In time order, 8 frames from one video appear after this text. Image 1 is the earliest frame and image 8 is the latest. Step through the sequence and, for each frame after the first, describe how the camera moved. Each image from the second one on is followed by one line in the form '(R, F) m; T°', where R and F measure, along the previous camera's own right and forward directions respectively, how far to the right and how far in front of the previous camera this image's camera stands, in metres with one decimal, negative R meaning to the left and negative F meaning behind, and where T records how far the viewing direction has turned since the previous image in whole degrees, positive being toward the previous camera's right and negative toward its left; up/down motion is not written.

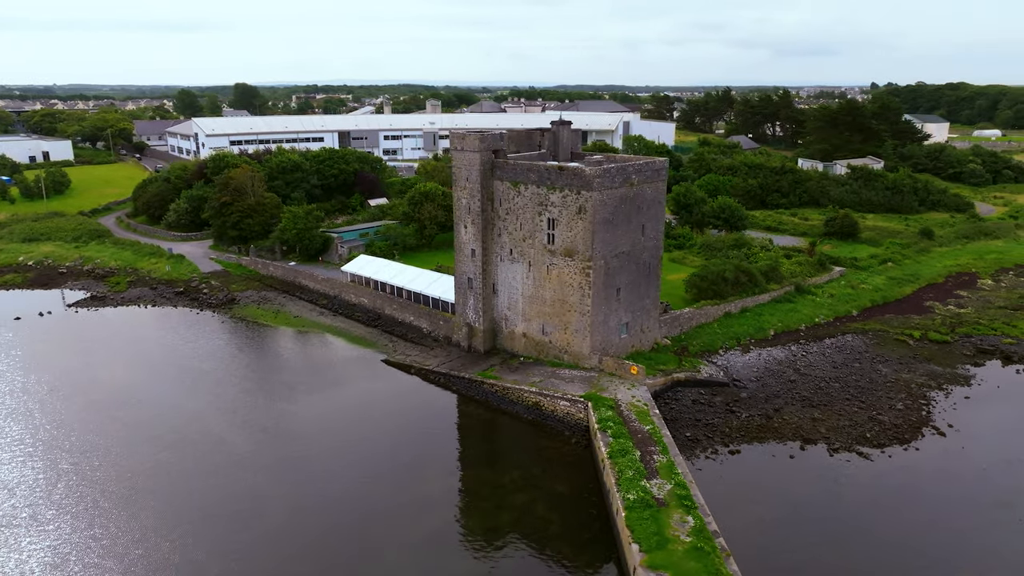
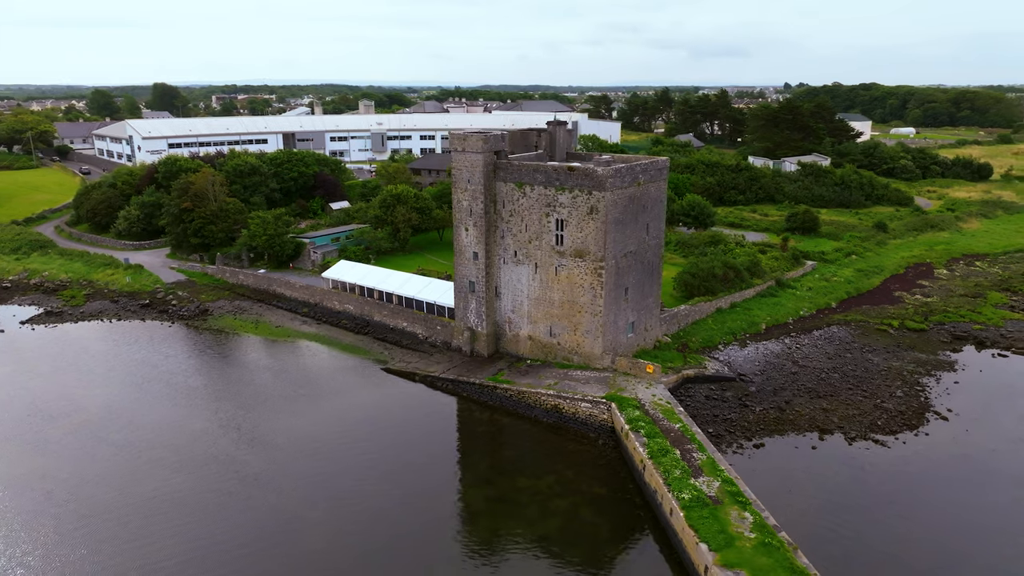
(-3.0, +0.5) m; +6°
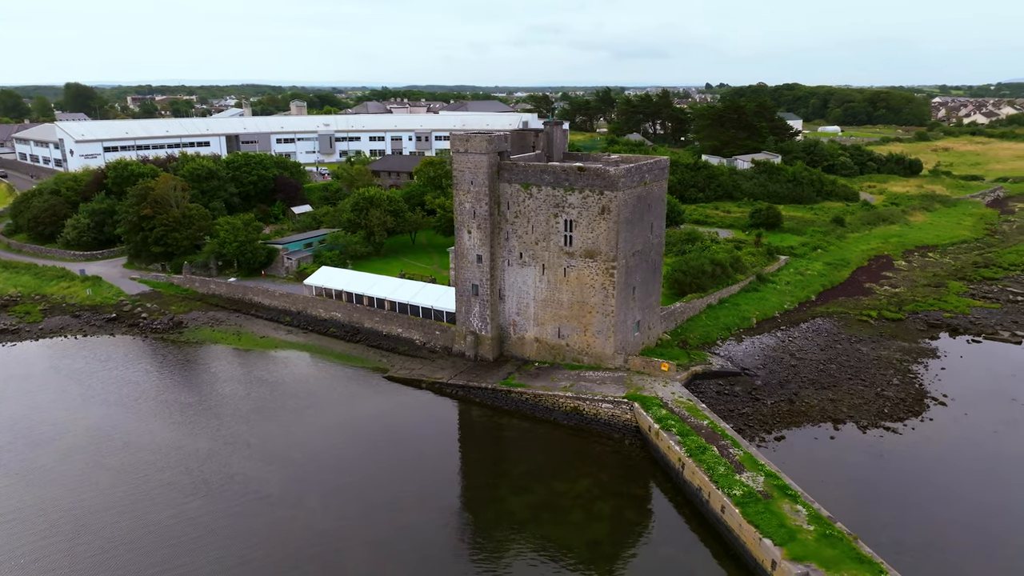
(-3.0, +0.5) m; +5°
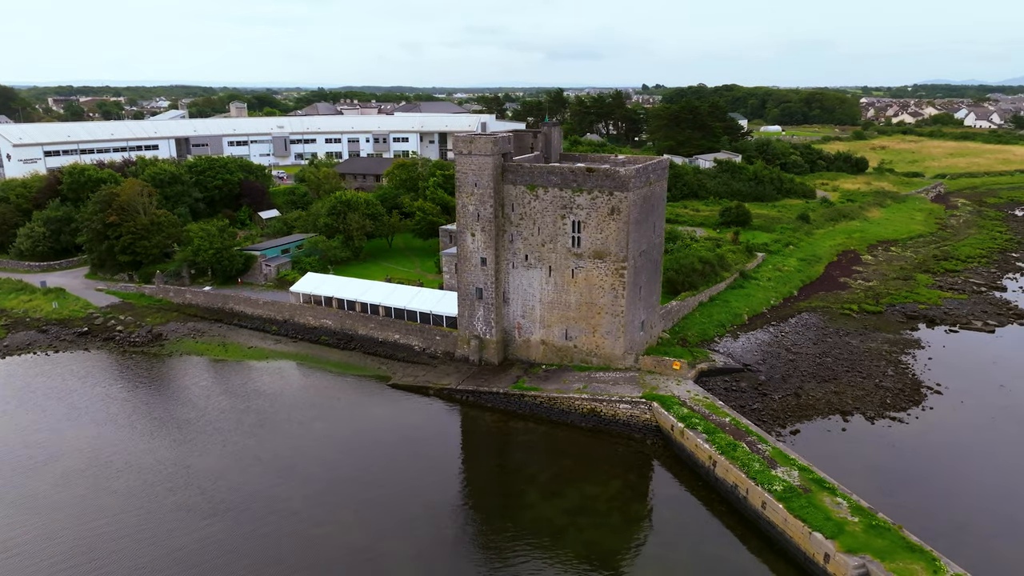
(-2.5, +0.4) m; +5°
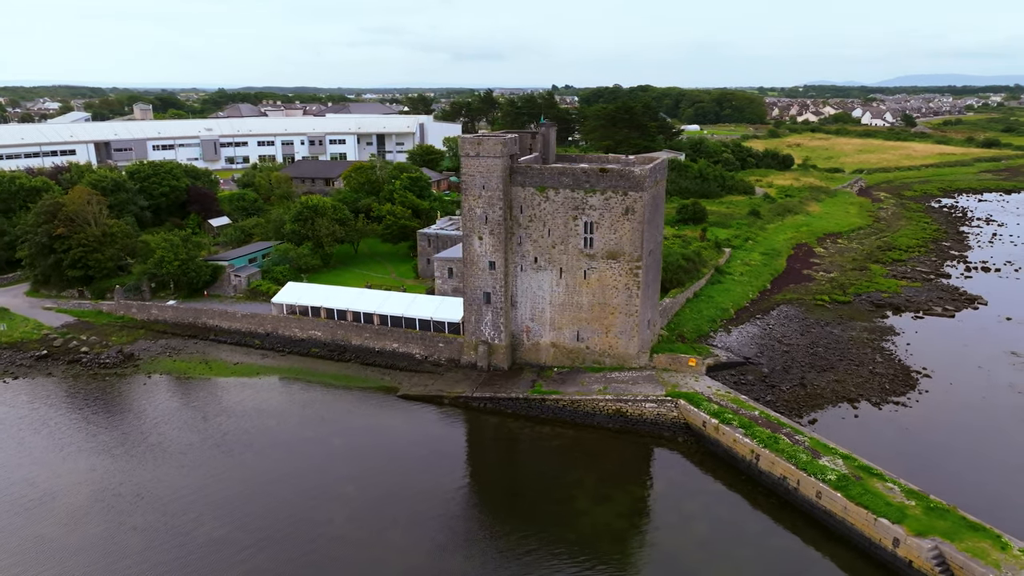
(-3.7, +0.6) m; +7°
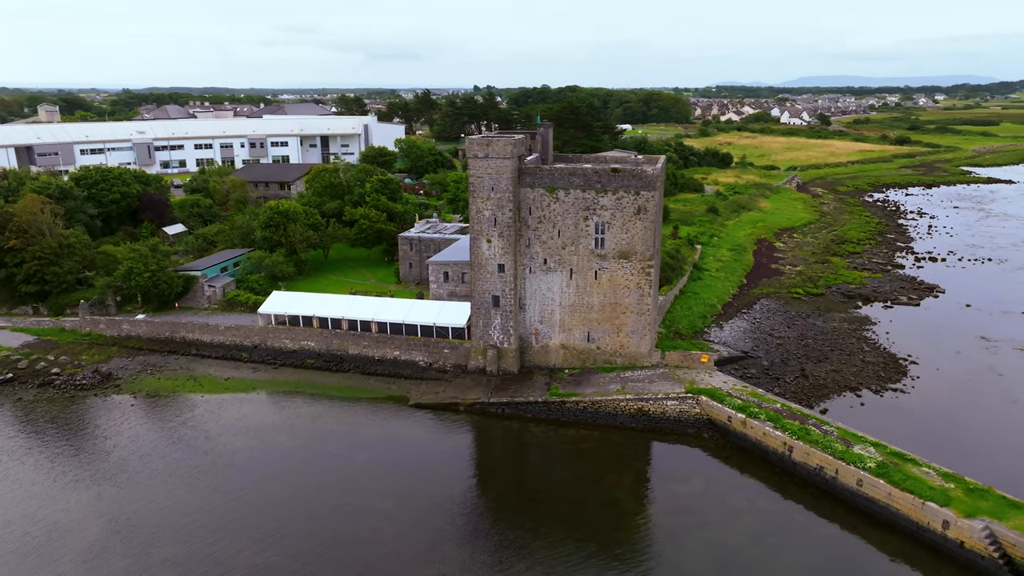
(-3.3, +0.5) m; +6°
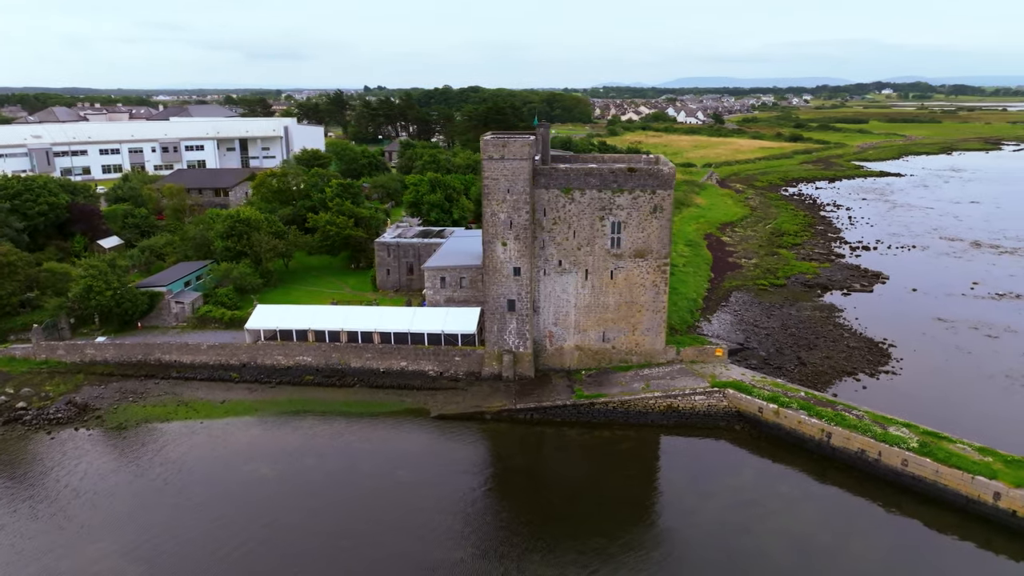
(-4.5, +0.8) m; +8°
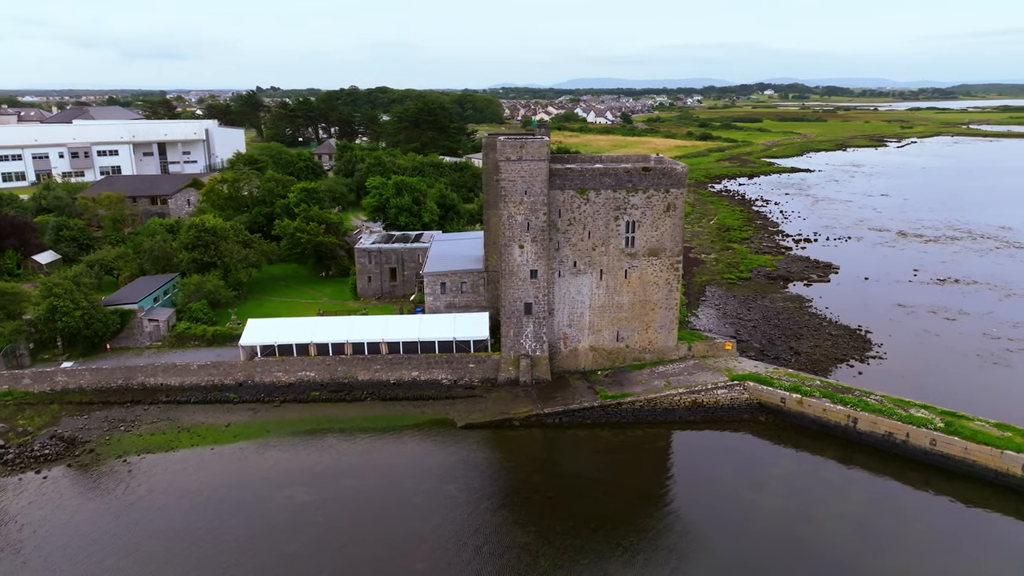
(-4.2, +0.7) m; +8°
